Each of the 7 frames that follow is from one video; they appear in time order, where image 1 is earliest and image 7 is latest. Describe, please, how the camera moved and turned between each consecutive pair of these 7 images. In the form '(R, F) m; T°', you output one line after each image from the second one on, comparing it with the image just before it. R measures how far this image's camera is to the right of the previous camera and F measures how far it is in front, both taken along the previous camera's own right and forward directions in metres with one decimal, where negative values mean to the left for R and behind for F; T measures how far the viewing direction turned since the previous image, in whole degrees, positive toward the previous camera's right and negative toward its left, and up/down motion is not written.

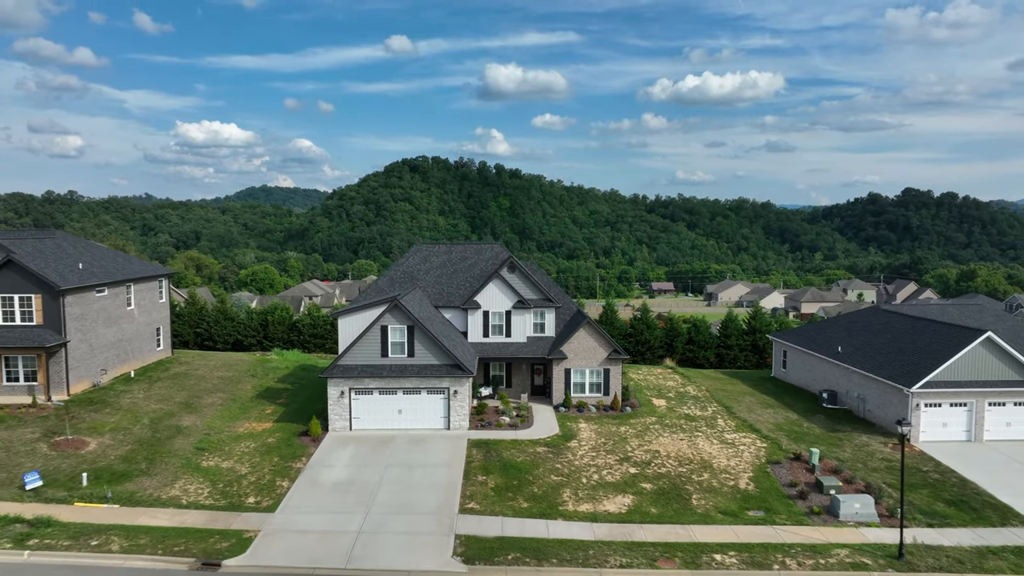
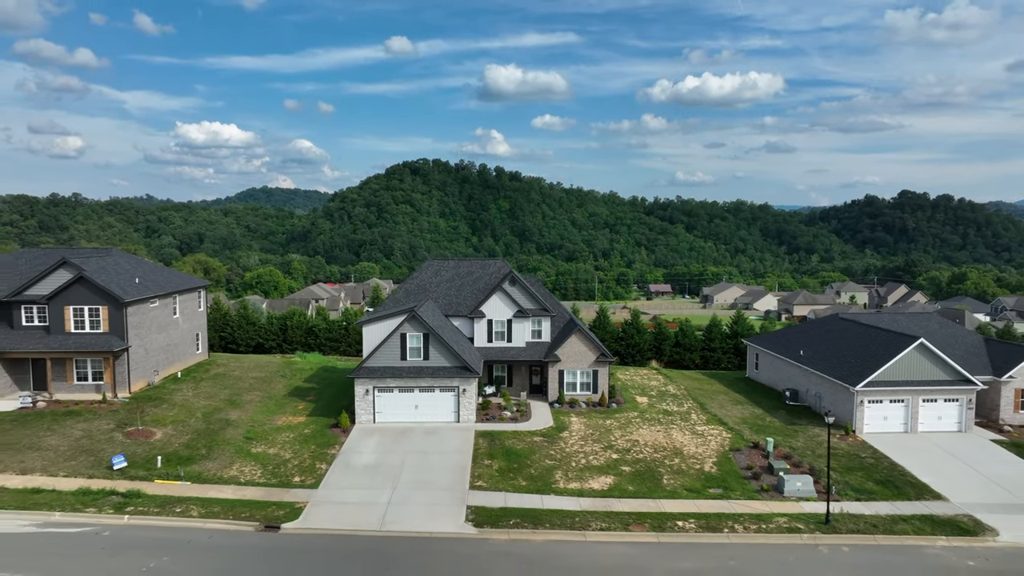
(0.0, -2.8) m; 0°
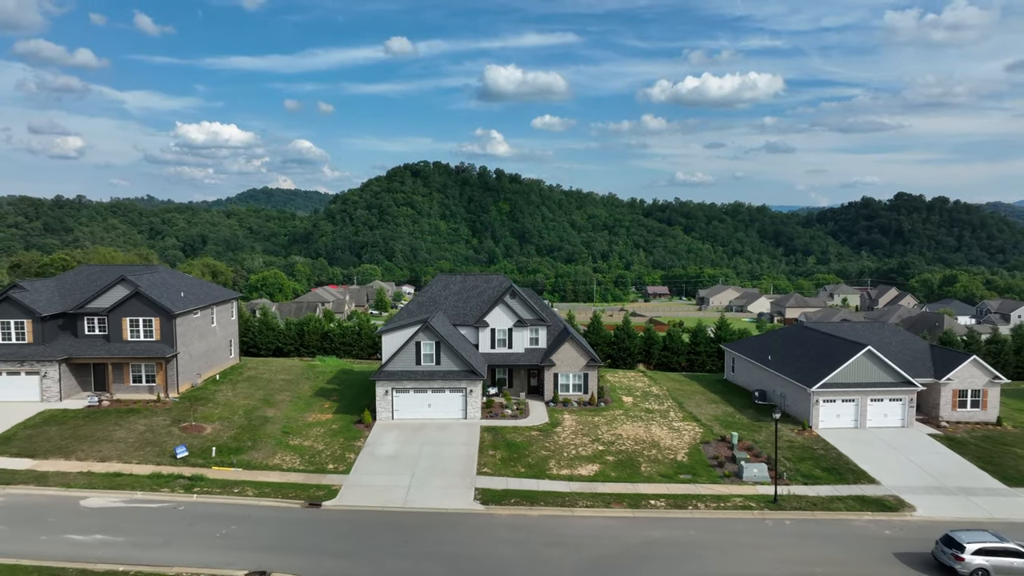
(0.0, -3.0) m; 0°
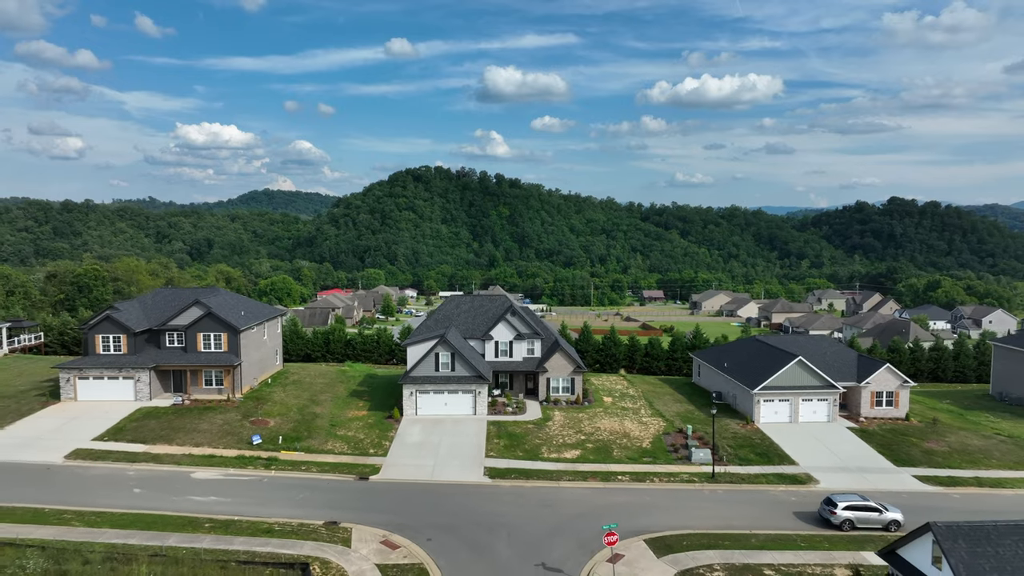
(0.0, -5.5) m; 0°
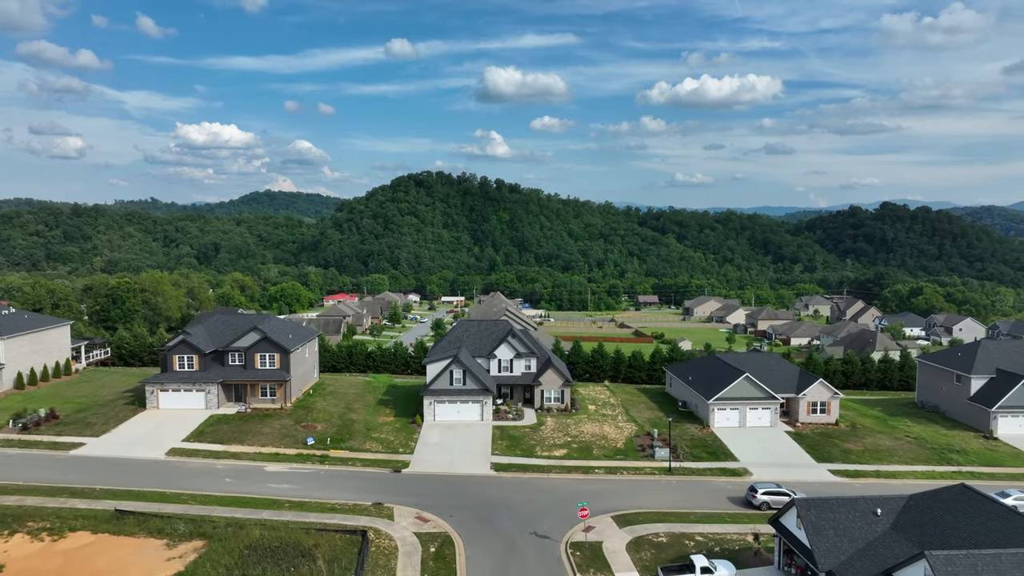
(0.0, -6.4) m; 0°
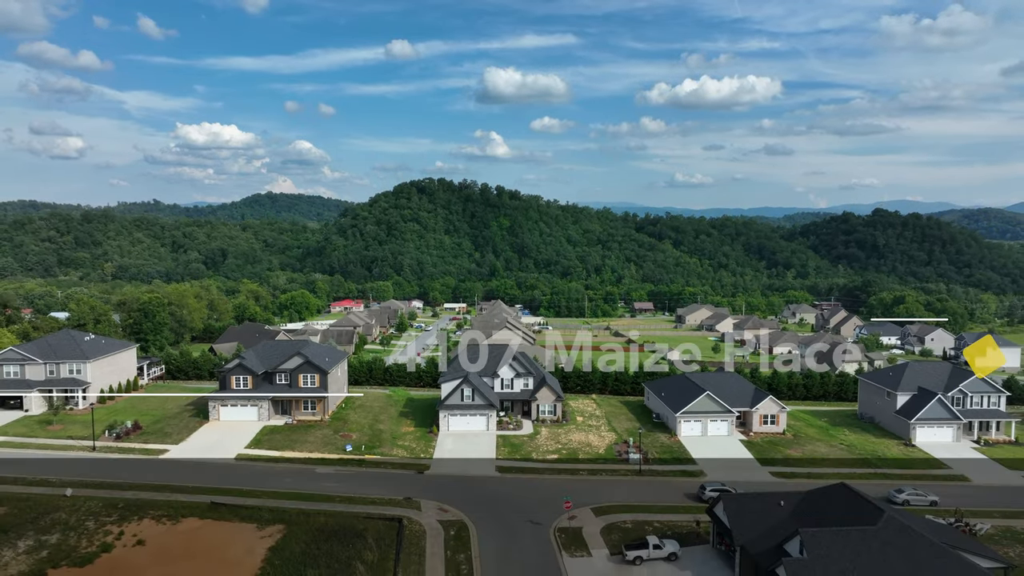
(-0.1, -7.0) m; 0°
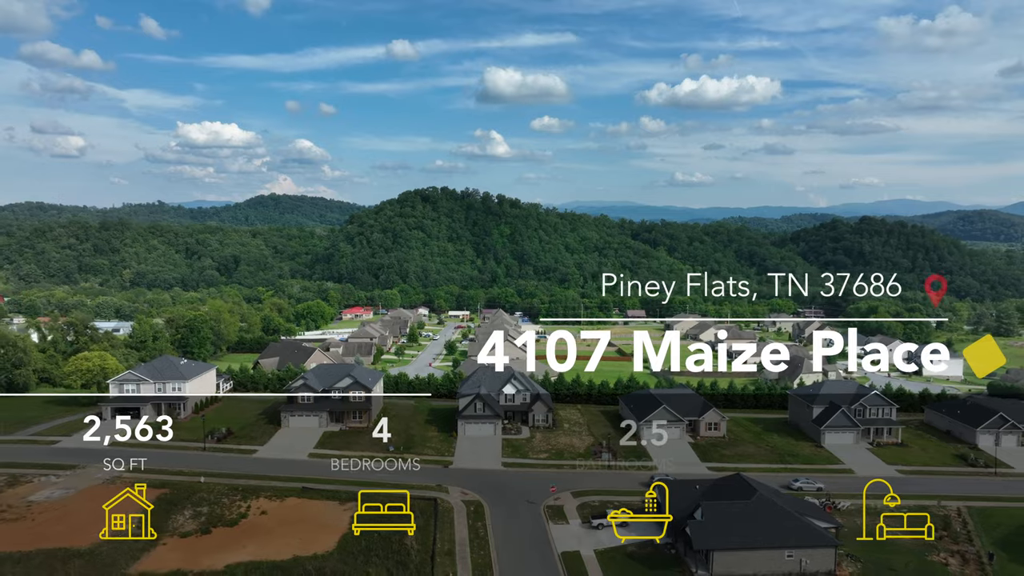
(-0.2, -12.4) m; 0°
